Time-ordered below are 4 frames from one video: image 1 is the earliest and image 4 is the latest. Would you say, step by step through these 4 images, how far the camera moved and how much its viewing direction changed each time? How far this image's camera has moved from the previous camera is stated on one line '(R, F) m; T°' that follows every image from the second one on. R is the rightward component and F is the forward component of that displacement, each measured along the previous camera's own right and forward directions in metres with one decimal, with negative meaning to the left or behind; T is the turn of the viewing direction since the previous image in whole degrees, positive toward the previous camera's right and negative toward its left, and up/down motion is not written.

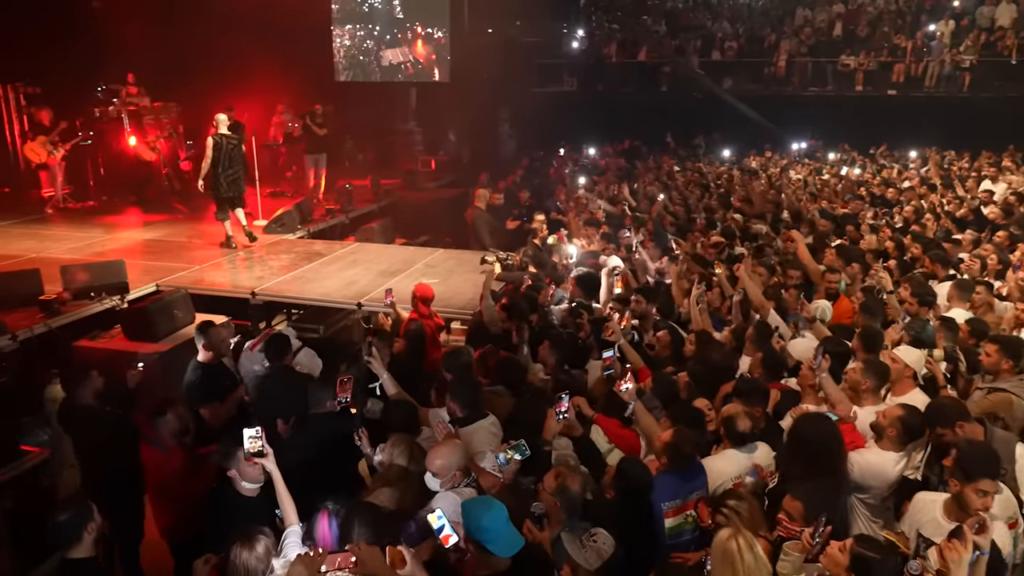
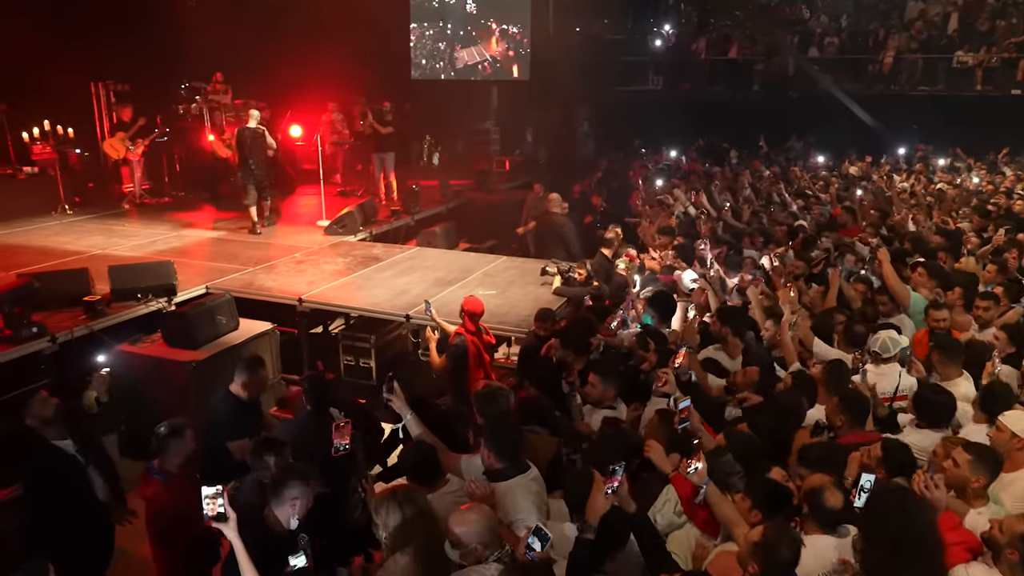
(+0.2, +0.6) m; -6°
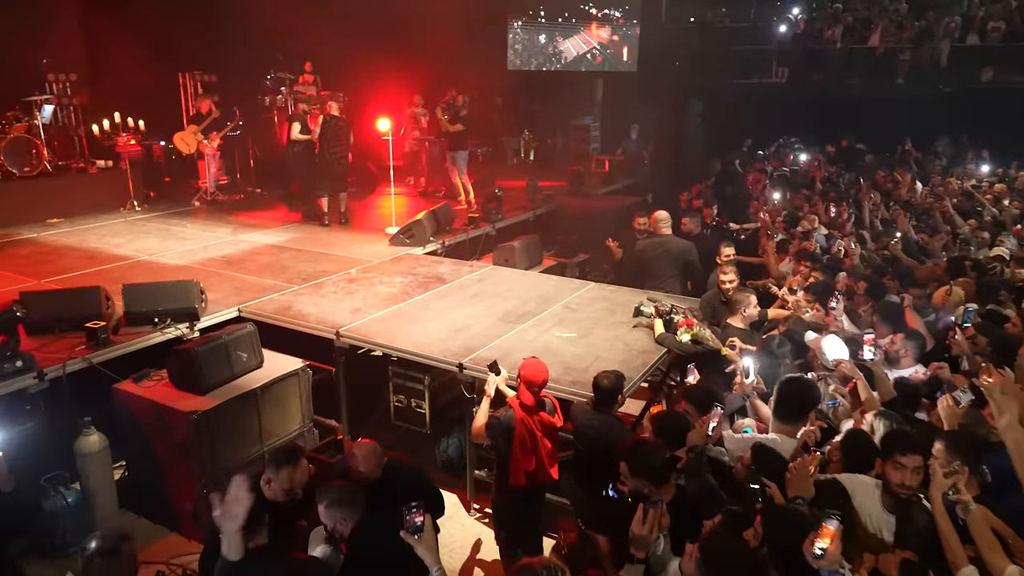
(+0.1, +1.4) m; -8°
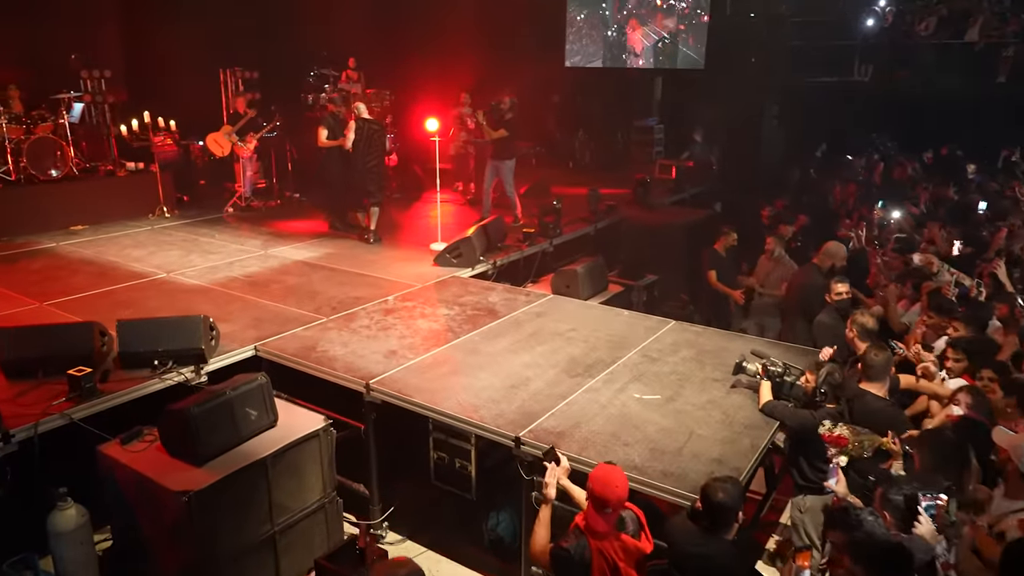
(-0.2, +1.1) m; -4°
